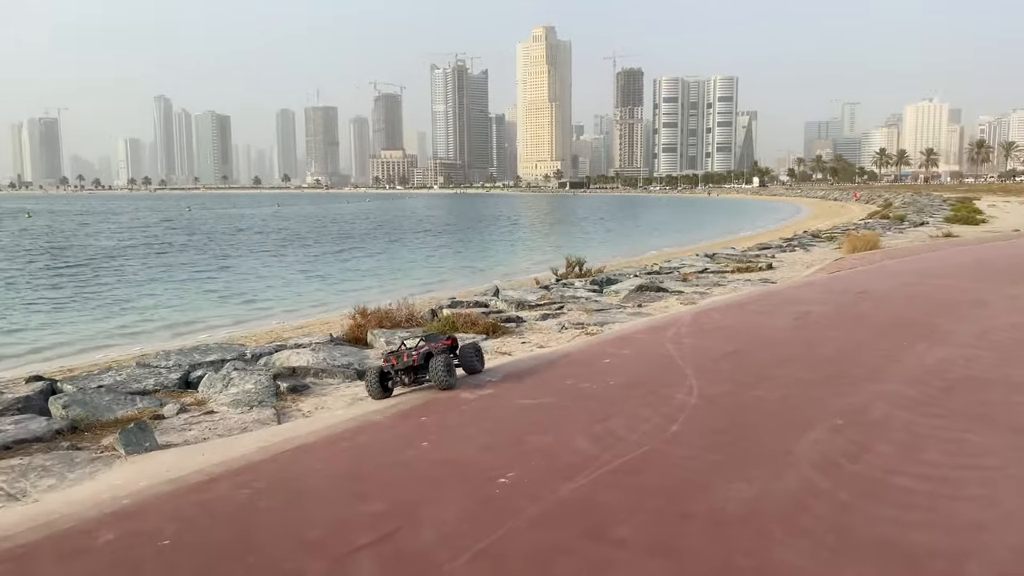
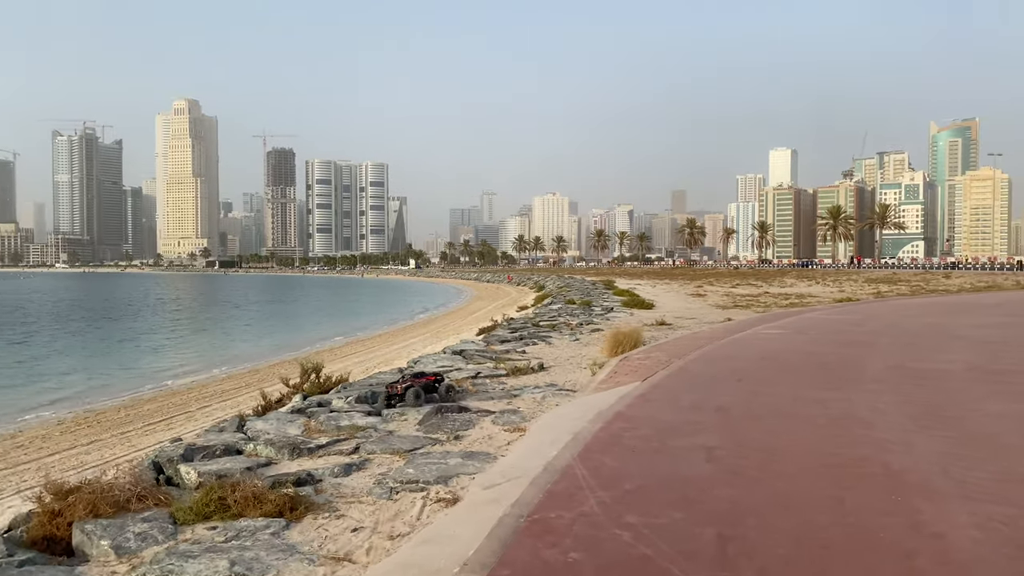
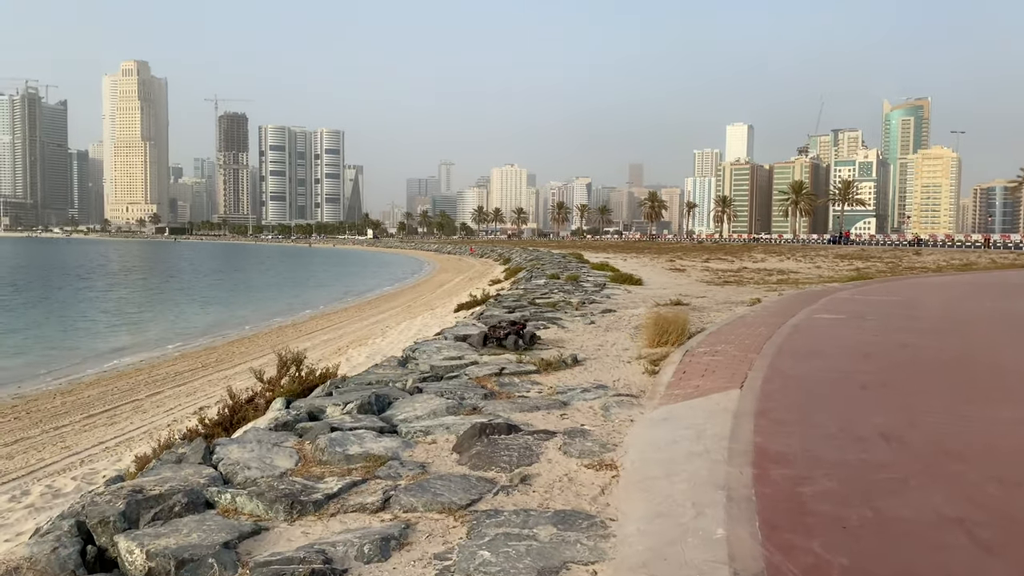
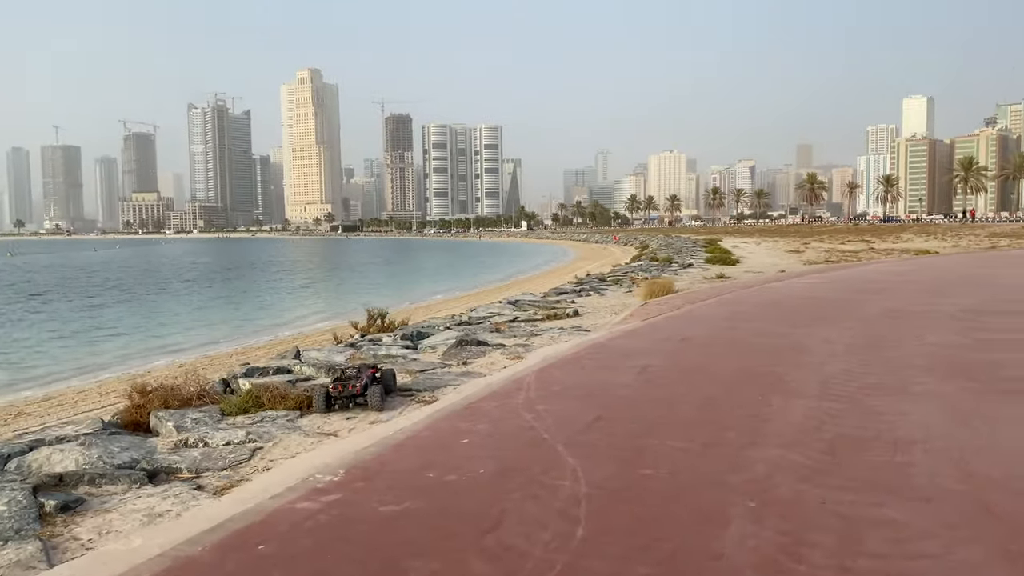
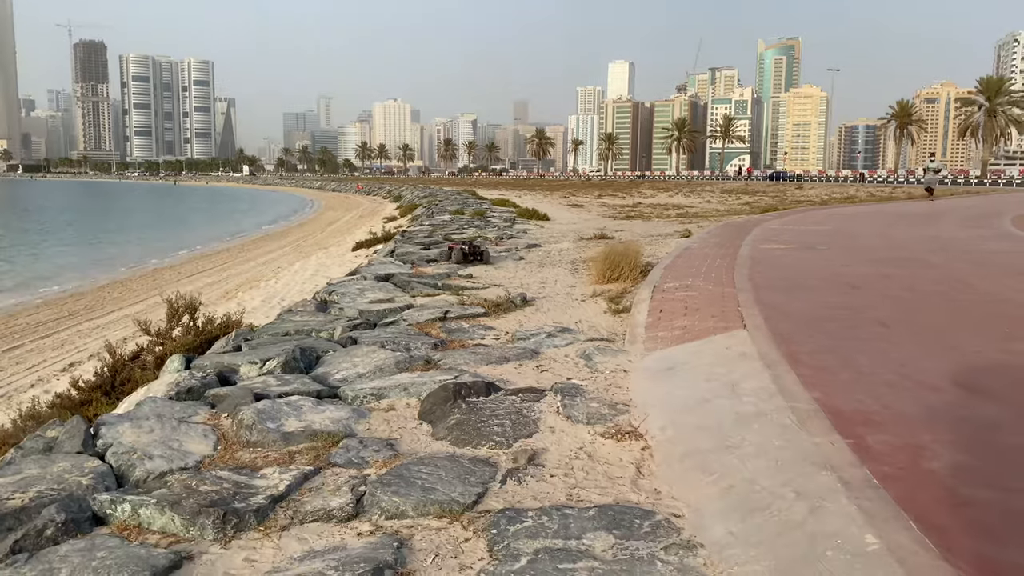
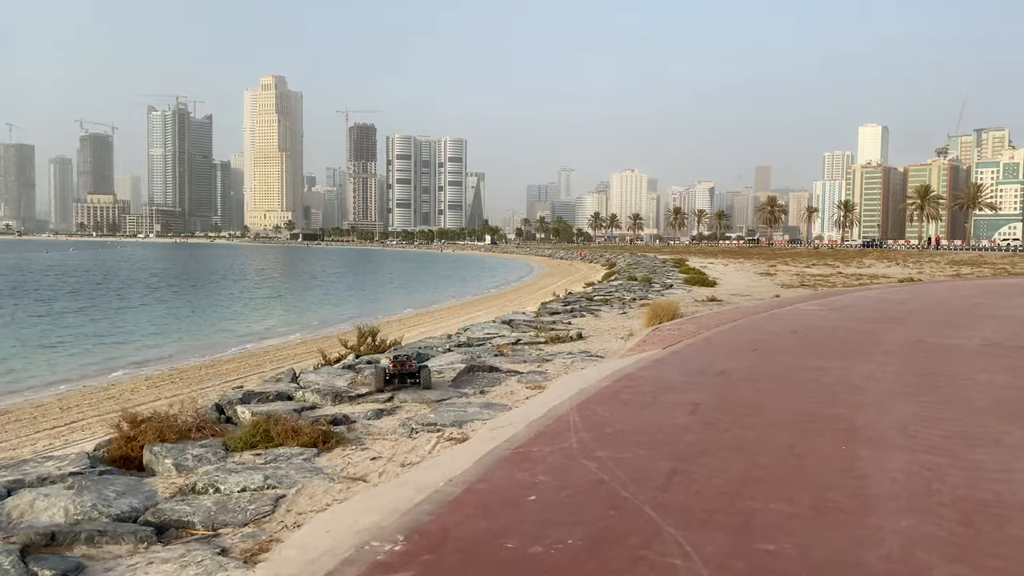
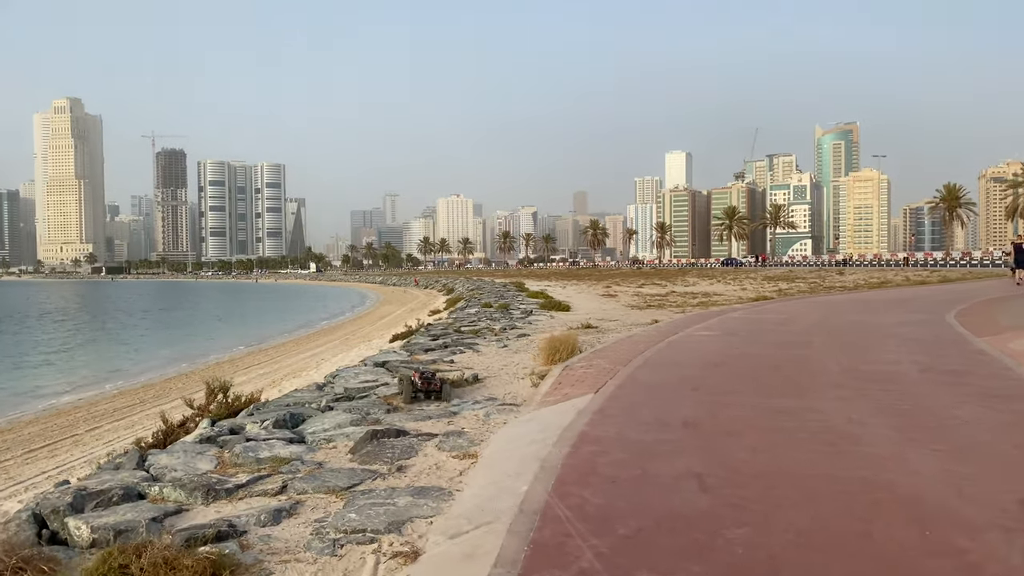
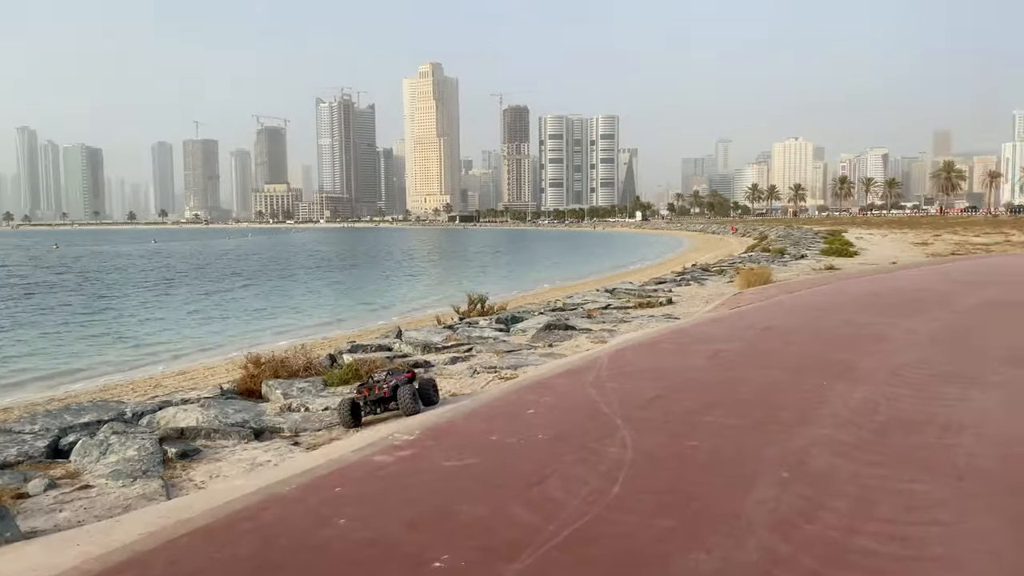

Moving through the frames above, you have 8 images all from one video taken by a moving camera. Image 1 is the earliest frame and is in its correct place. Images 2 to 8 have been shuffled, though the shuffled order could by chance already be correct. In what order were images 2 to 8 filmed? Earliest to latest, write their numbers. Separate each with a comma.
8, 4, 6, 2, 7, 3, 5
